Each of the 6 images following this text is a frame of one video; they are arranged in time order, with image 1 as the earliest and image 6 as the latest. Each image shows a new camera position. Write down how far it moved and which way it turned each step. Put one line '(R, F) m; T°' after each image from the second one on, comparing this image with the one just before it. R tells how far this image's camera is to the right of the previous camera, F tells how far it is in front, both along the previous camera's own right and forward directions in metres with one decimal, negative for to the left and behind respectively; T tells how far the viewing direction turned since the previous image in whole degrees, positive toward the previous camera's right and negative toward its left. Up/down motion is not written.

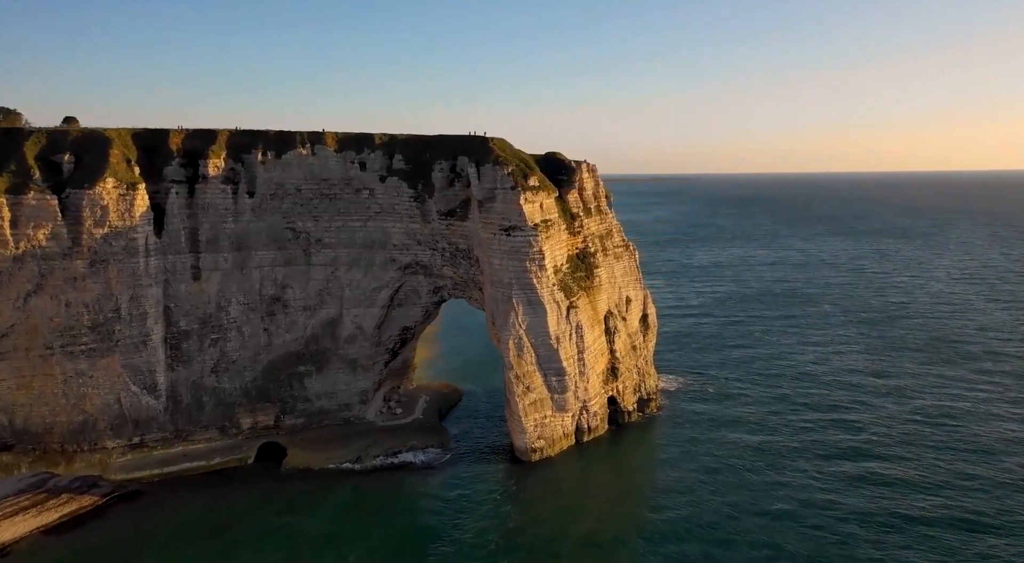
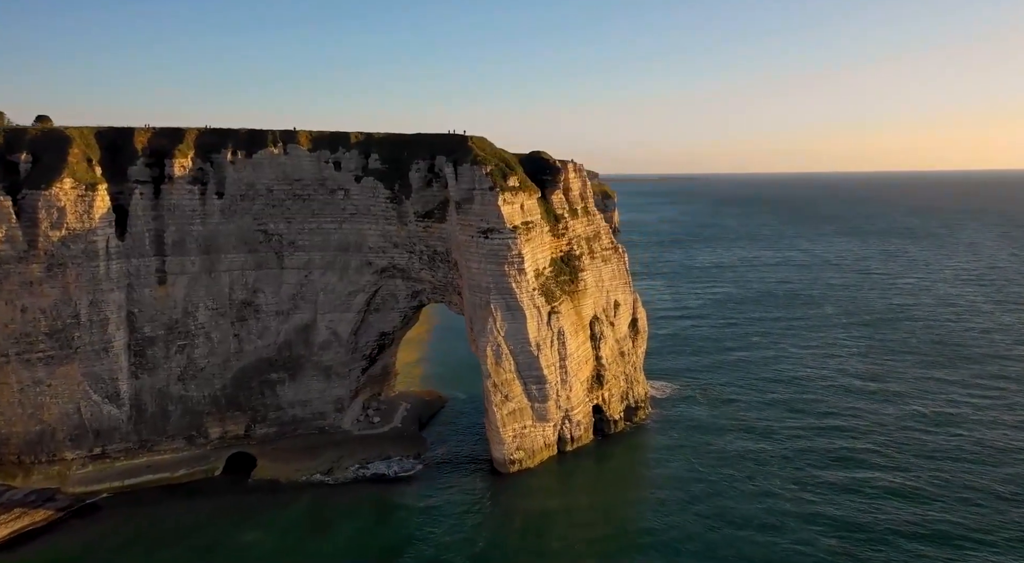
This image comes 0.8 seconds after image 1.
(+1.2, +1.5) m; 0°
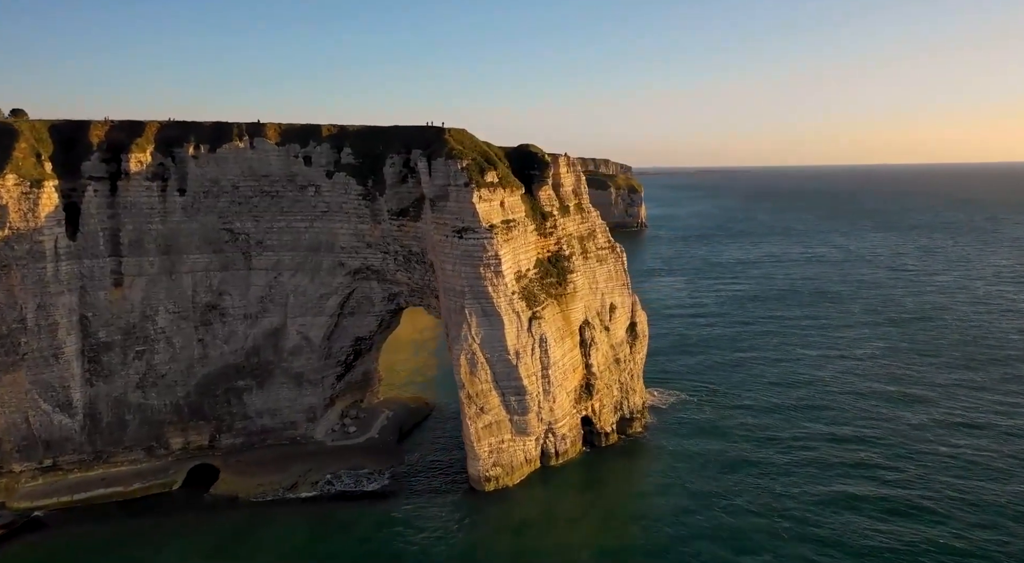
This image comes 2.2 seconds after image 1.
(+2.3, +2.6) m; -2°
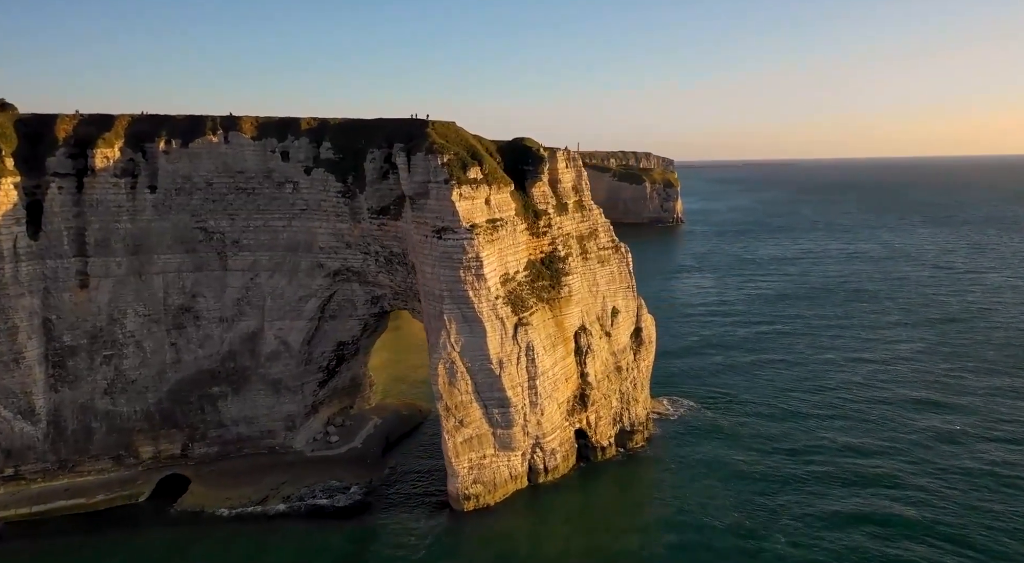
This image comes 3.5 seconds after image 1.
(+2.2, +2.3) m; -3°
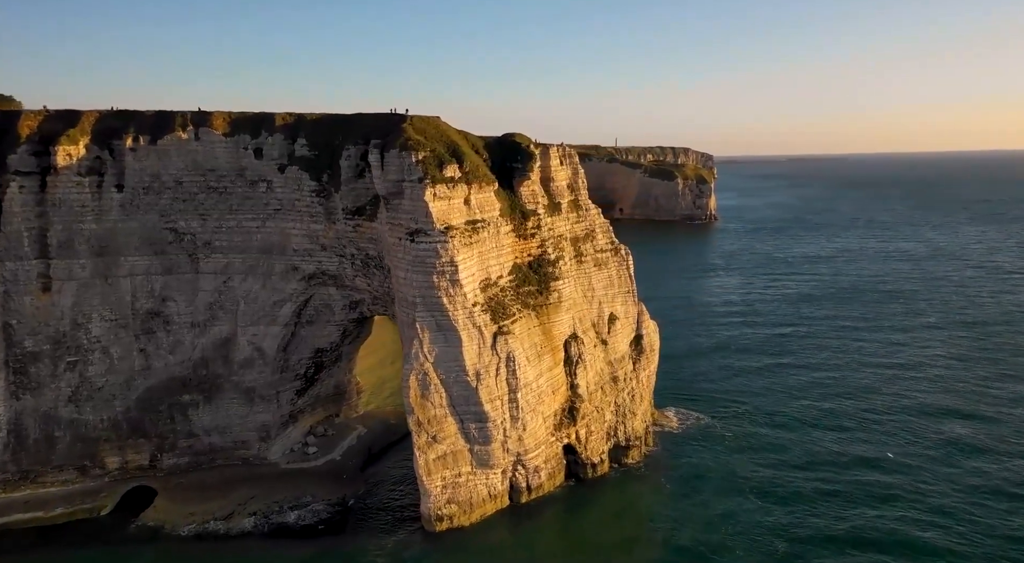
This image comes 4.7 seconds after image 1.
(+2.1, +2.1) m; -3°
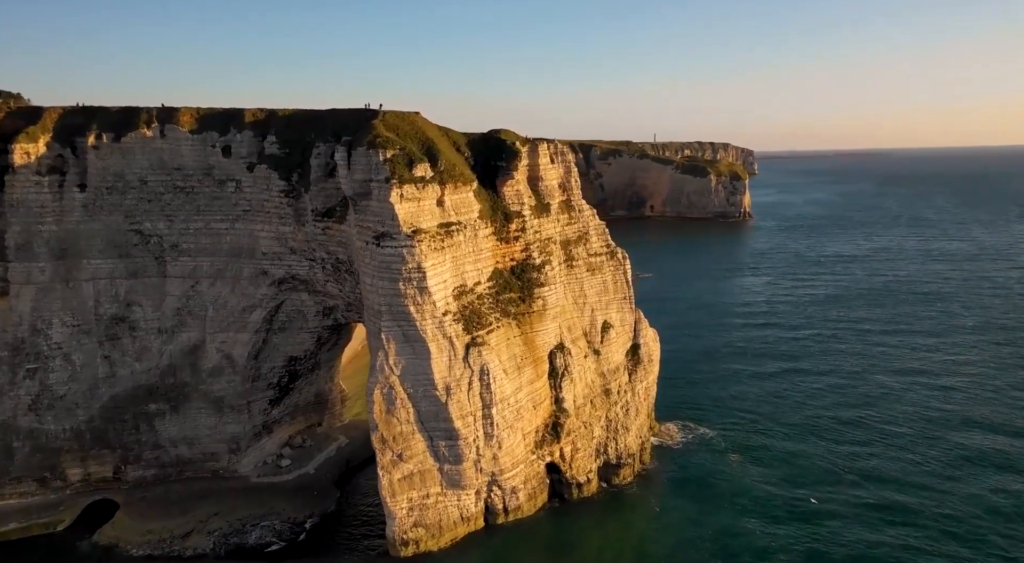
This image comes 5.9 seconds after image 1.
(+2.1, +2.1) m; -3°
